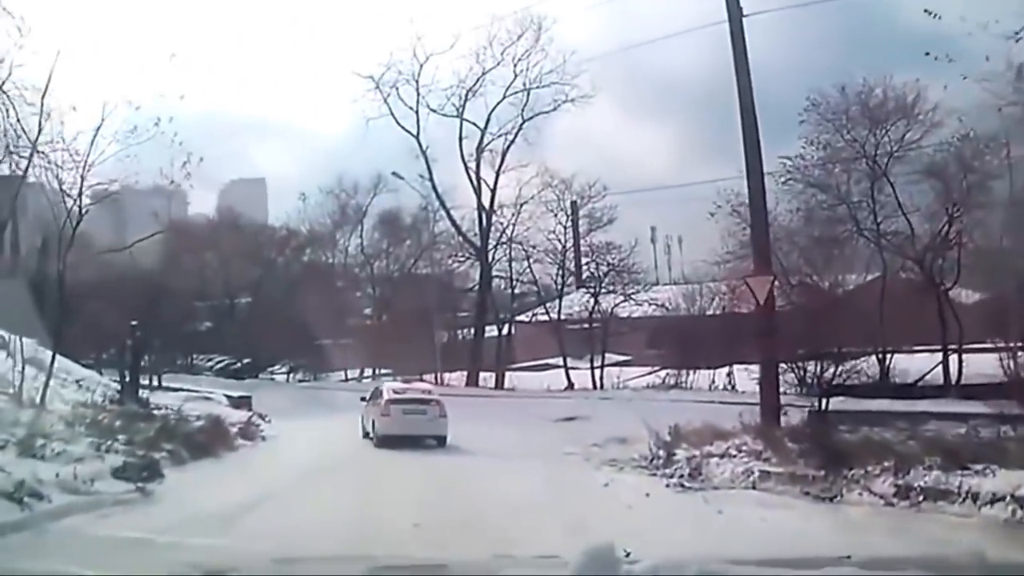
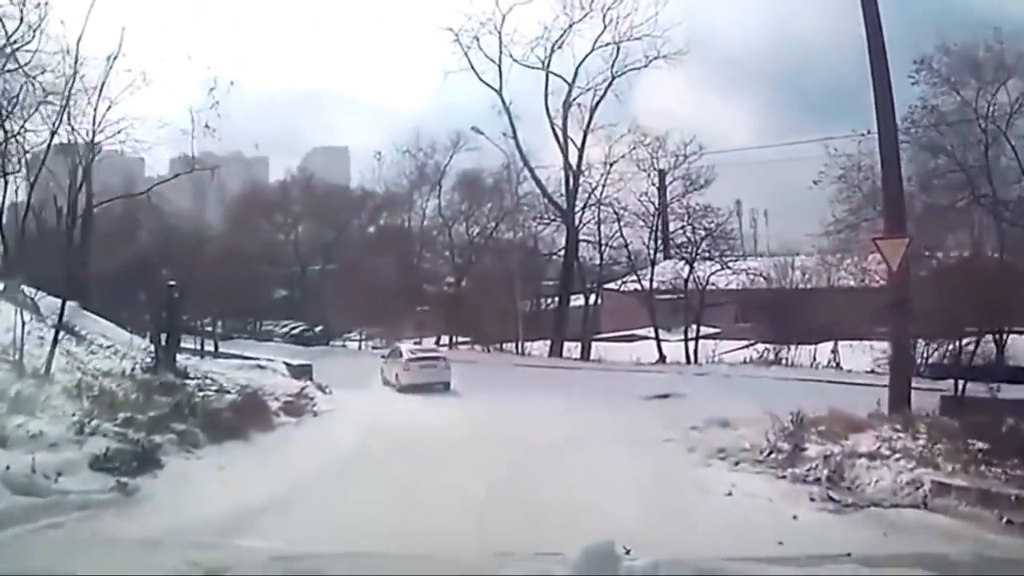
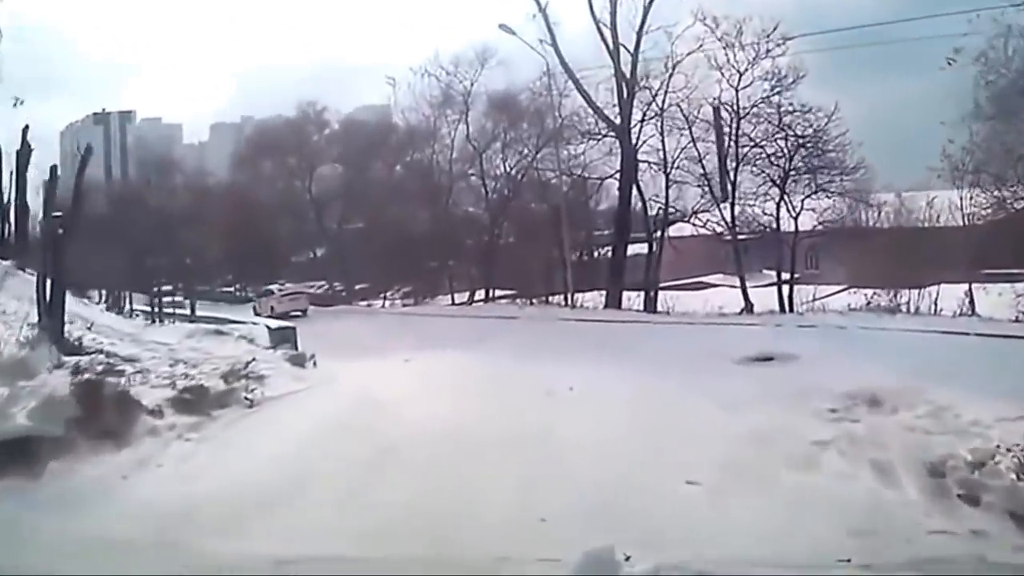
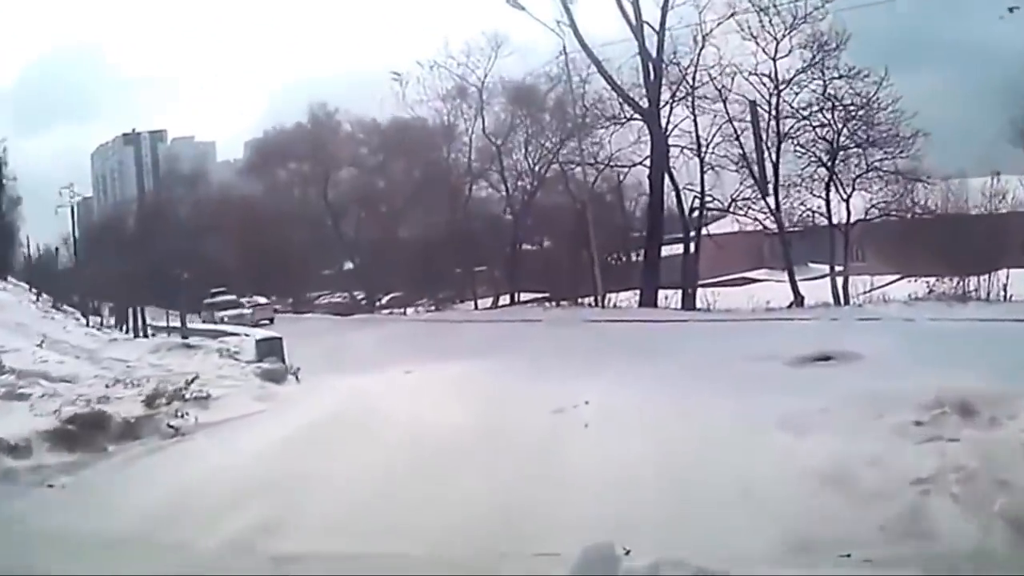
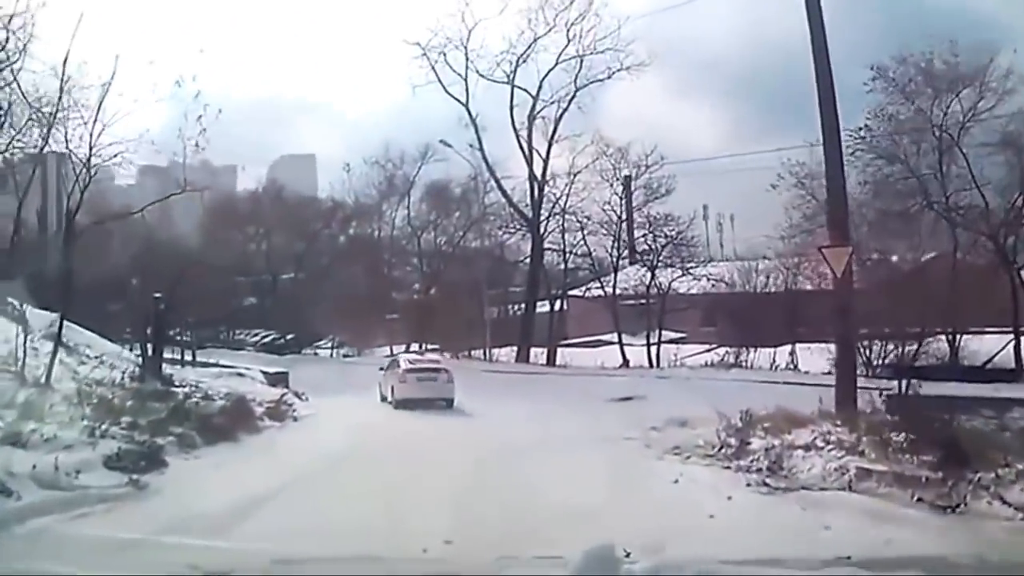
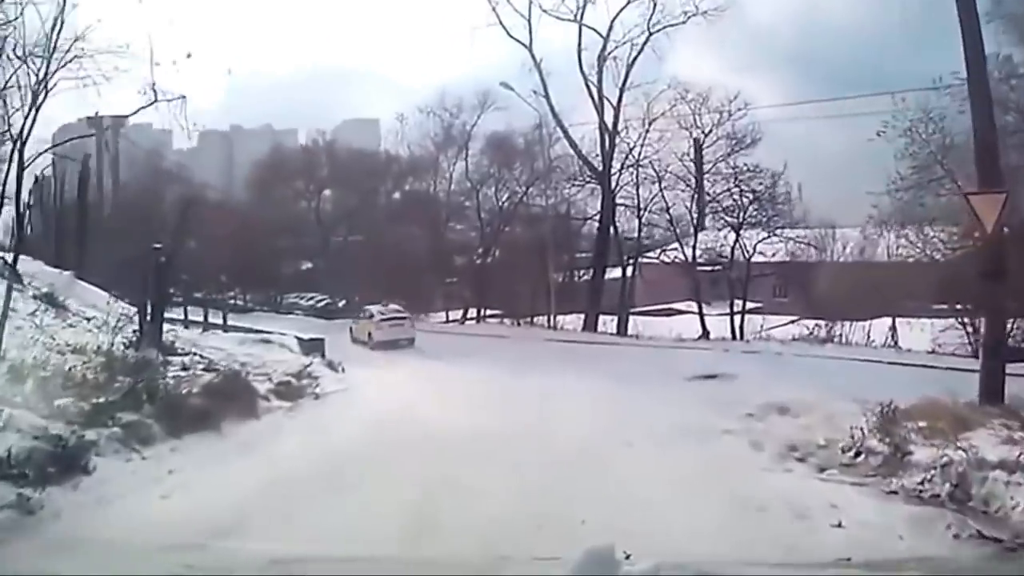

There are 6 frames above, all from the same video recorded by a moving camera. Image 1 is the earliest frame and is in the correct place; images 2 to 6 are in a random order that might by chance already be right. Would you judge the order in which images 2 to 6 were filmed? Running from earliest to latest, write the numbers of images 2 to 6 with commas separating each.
5, 2, 6, 3, 4
